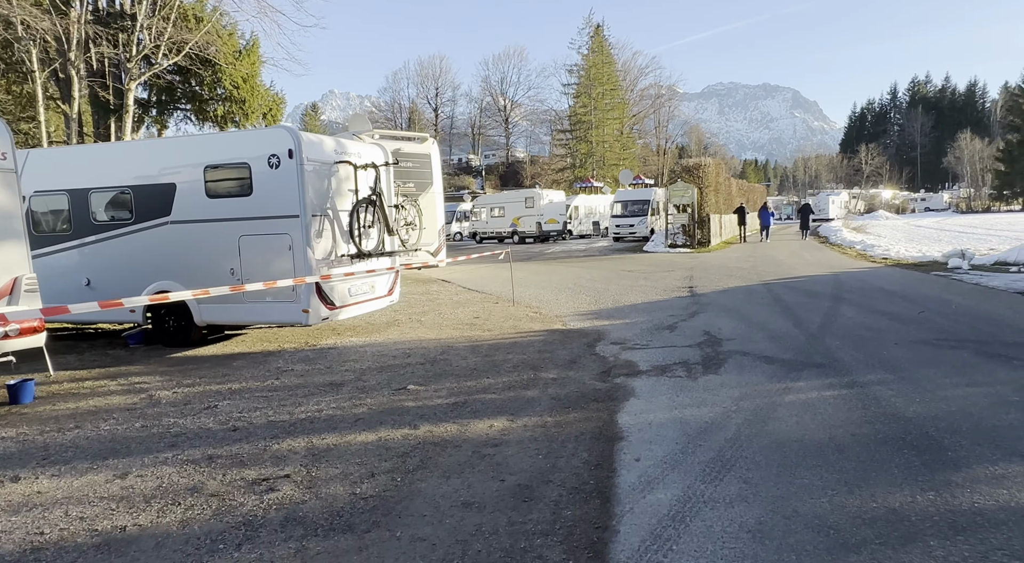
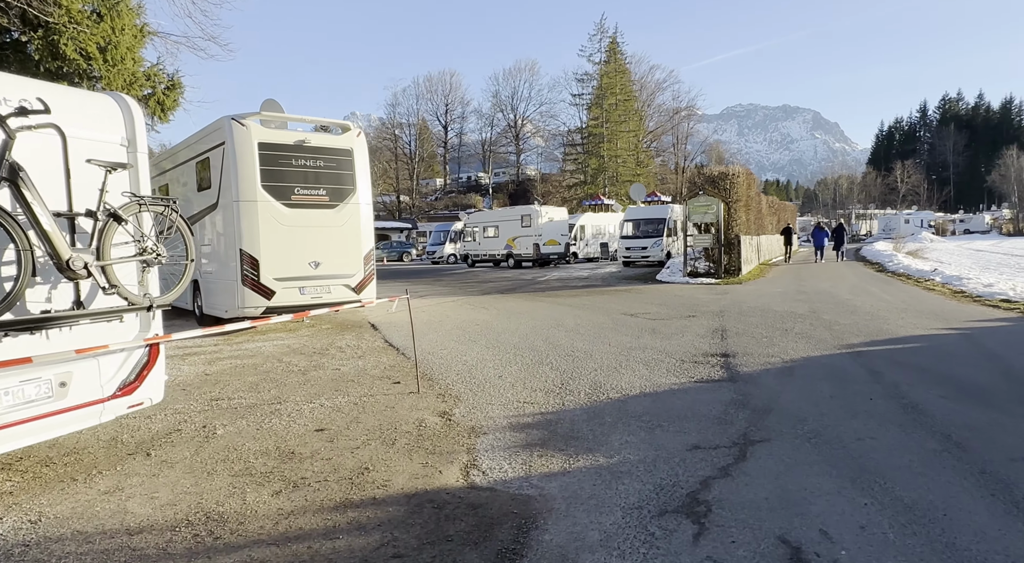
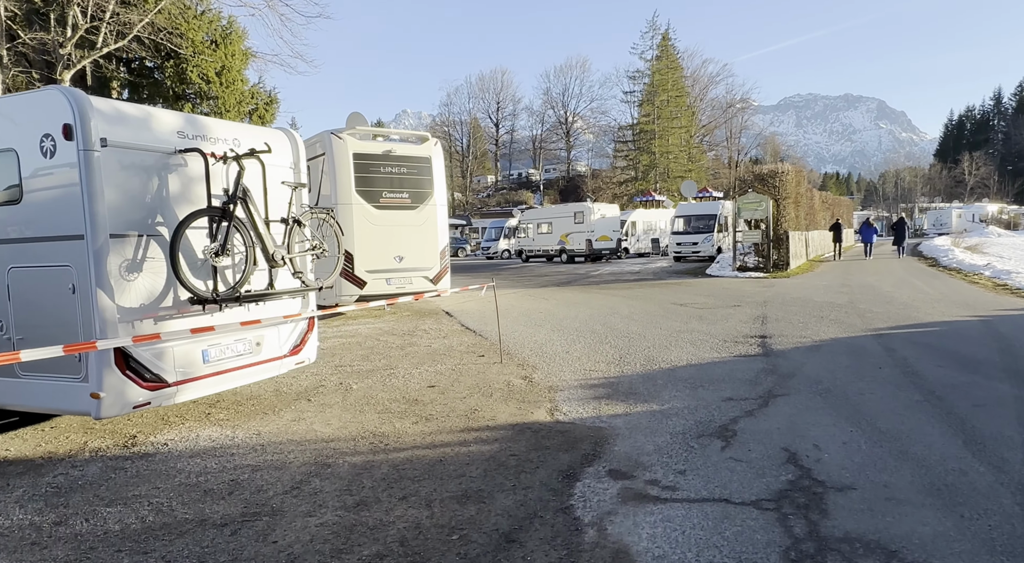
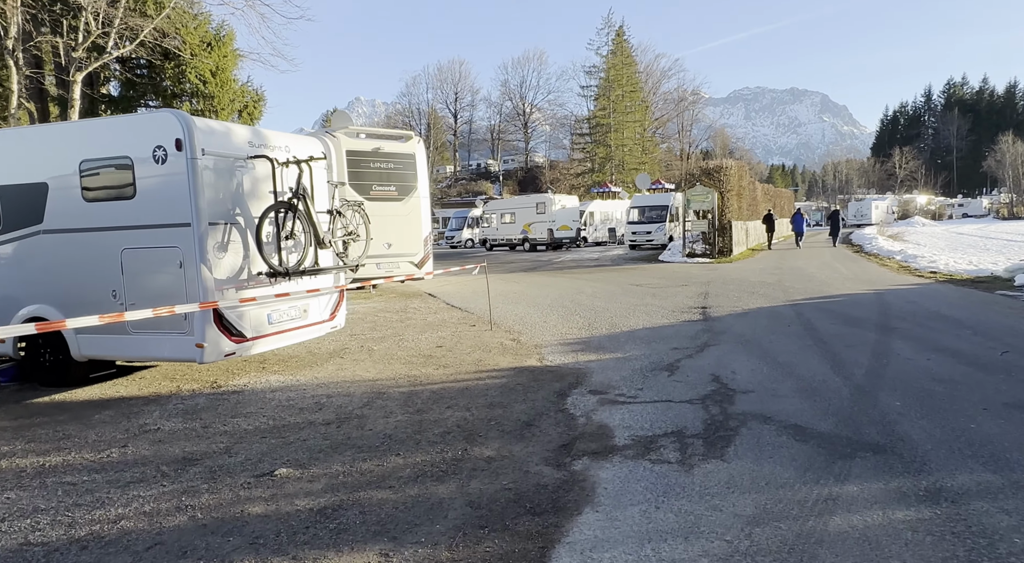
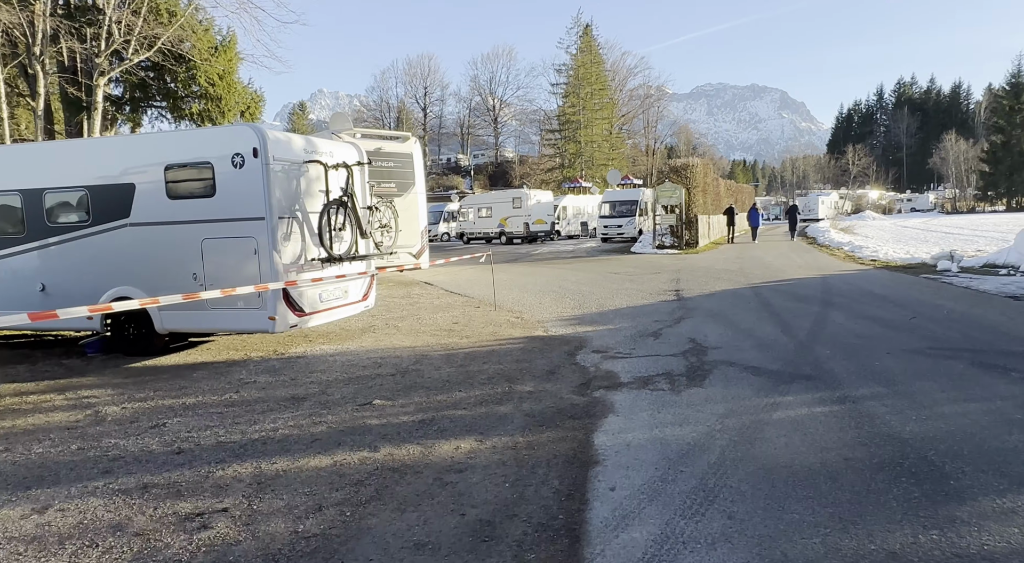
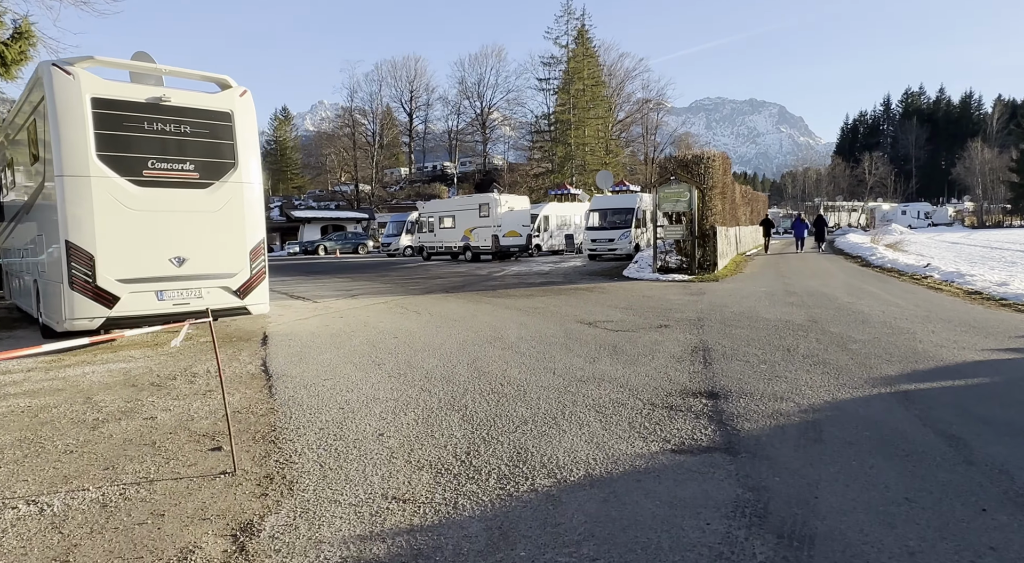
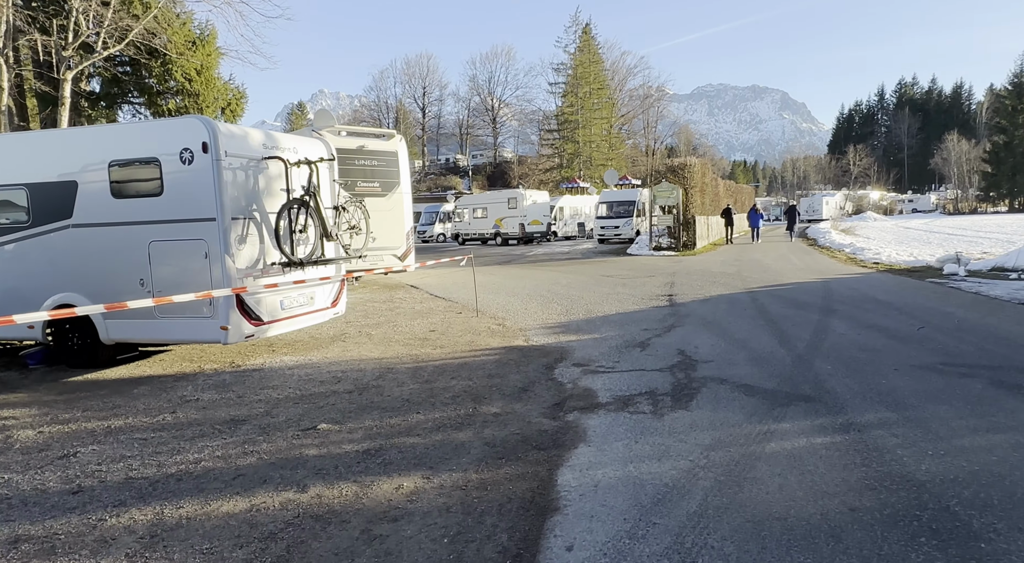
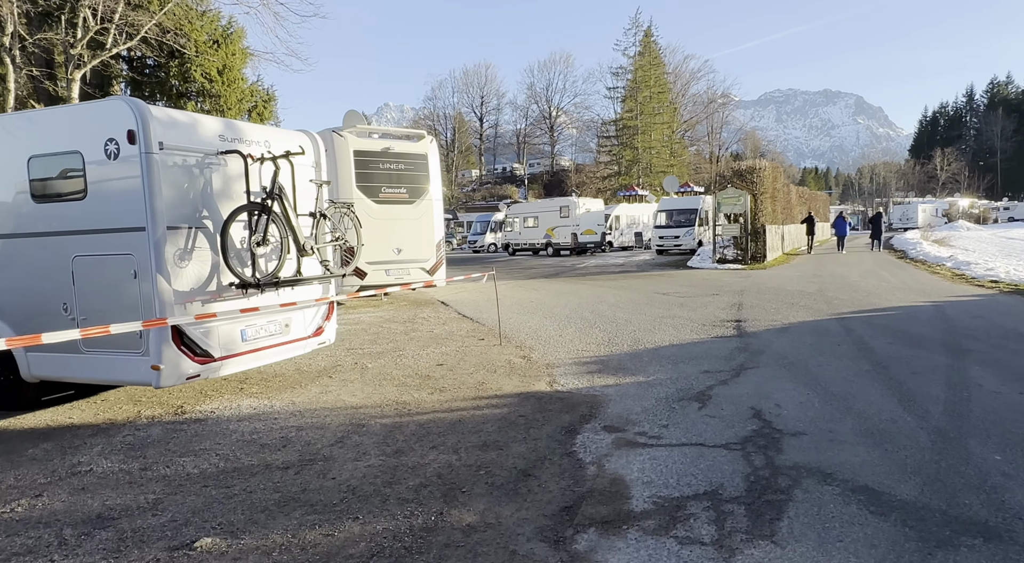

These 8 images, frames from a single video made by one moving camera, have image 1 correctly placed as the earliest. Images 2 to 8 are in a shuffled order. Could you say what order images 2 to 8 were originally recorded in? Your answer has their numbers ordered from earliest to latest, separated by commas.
5, 7, 4, 8, 3, 2, 6
